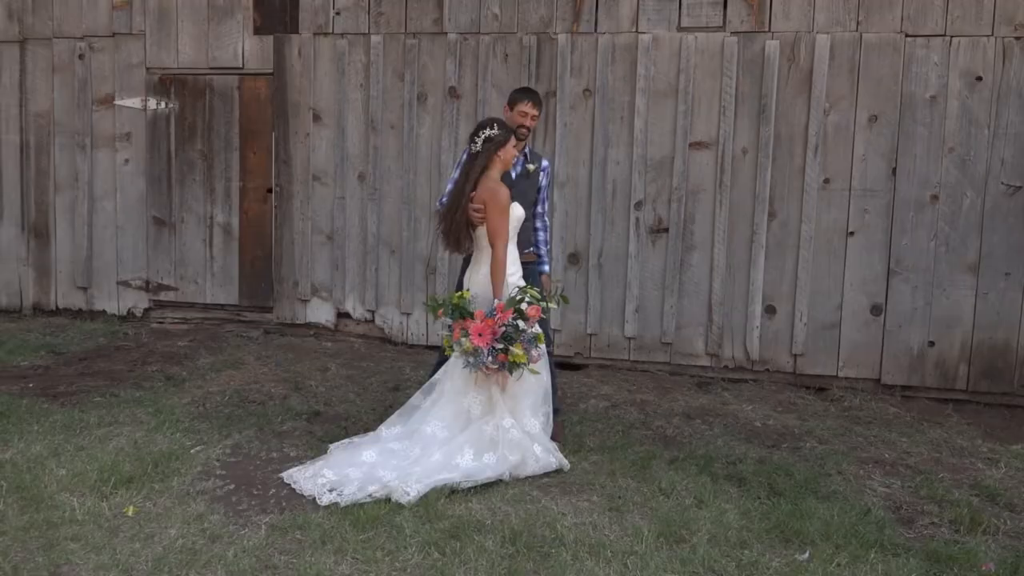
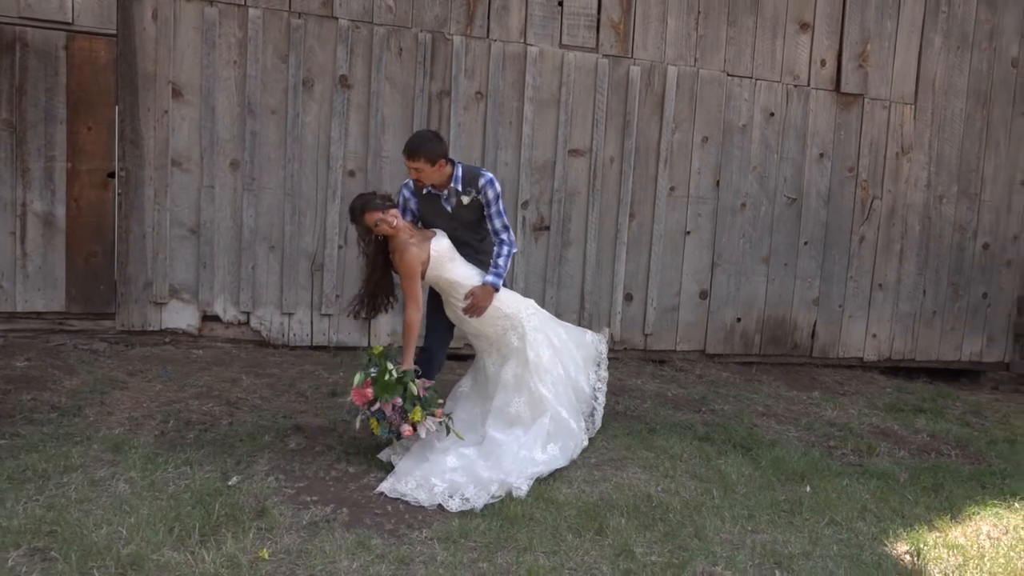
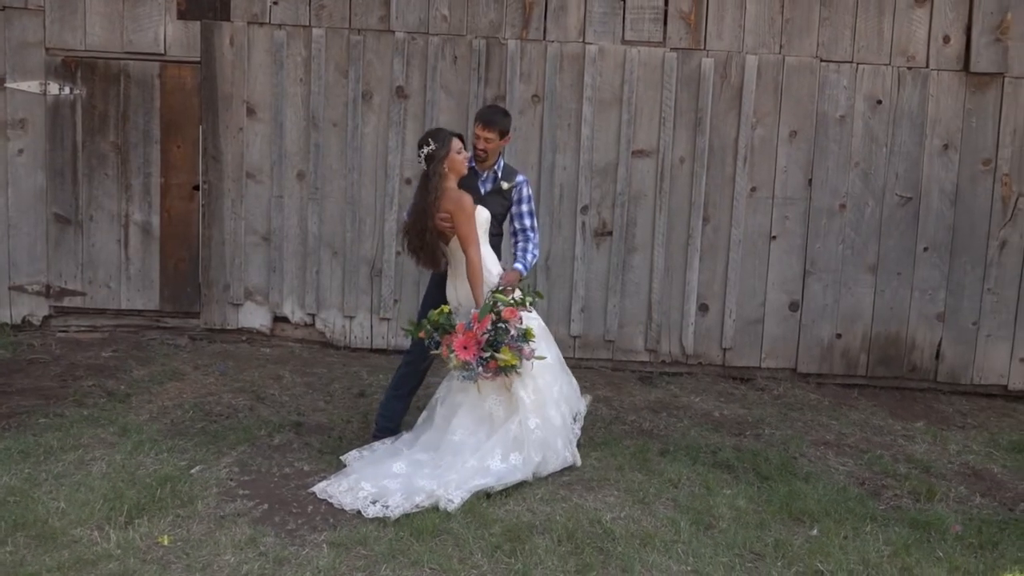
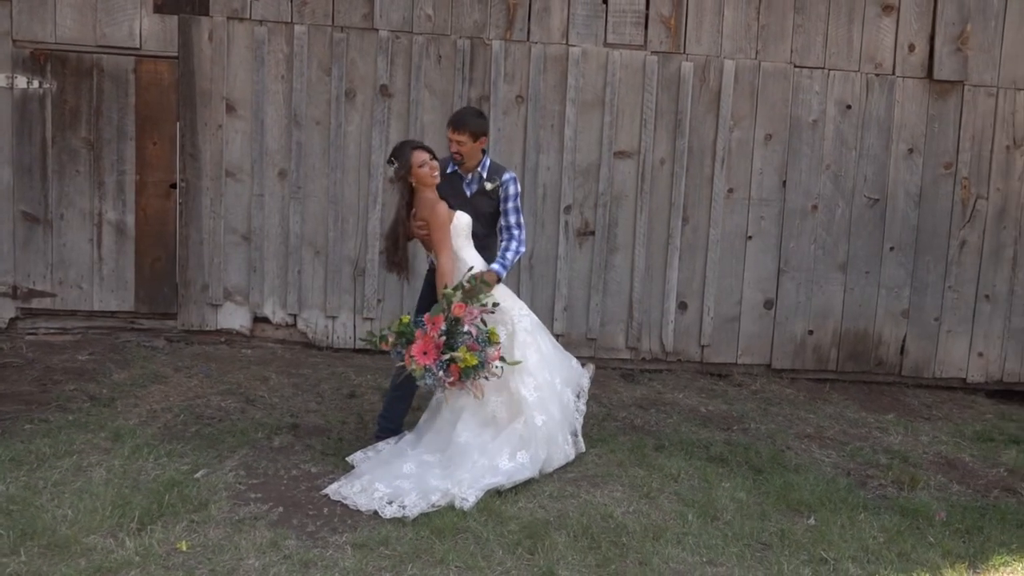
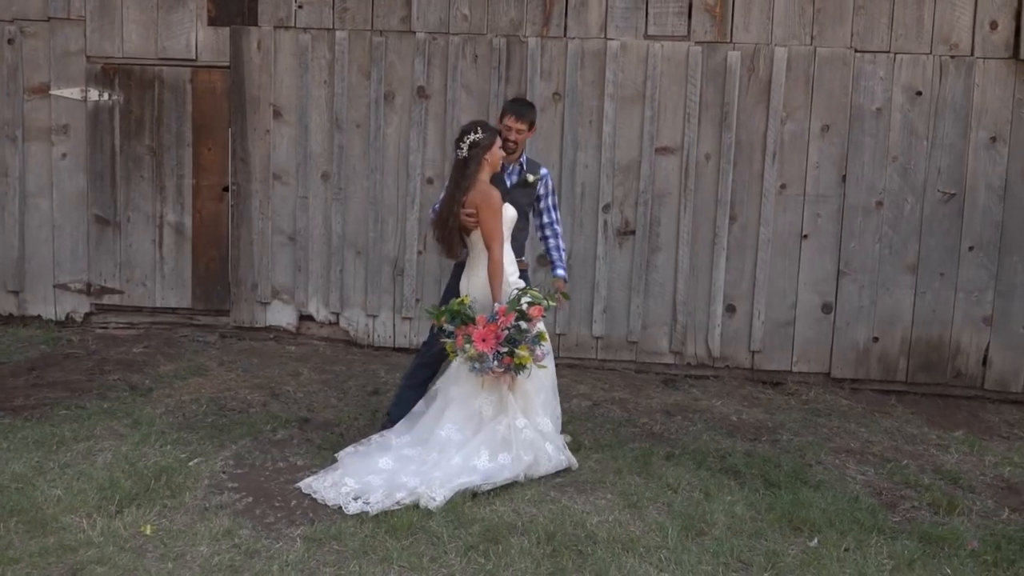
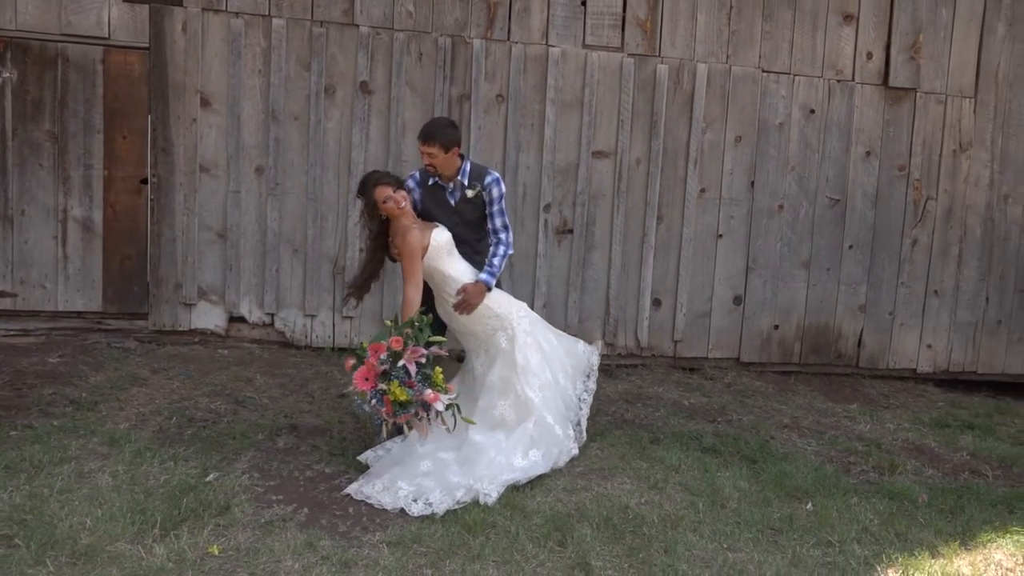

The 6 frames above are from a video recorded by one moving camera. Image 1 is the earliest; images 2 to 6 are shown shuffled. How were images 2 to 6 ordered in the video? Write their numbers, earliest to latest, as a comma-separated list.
5, 3, 4, 6, 2
